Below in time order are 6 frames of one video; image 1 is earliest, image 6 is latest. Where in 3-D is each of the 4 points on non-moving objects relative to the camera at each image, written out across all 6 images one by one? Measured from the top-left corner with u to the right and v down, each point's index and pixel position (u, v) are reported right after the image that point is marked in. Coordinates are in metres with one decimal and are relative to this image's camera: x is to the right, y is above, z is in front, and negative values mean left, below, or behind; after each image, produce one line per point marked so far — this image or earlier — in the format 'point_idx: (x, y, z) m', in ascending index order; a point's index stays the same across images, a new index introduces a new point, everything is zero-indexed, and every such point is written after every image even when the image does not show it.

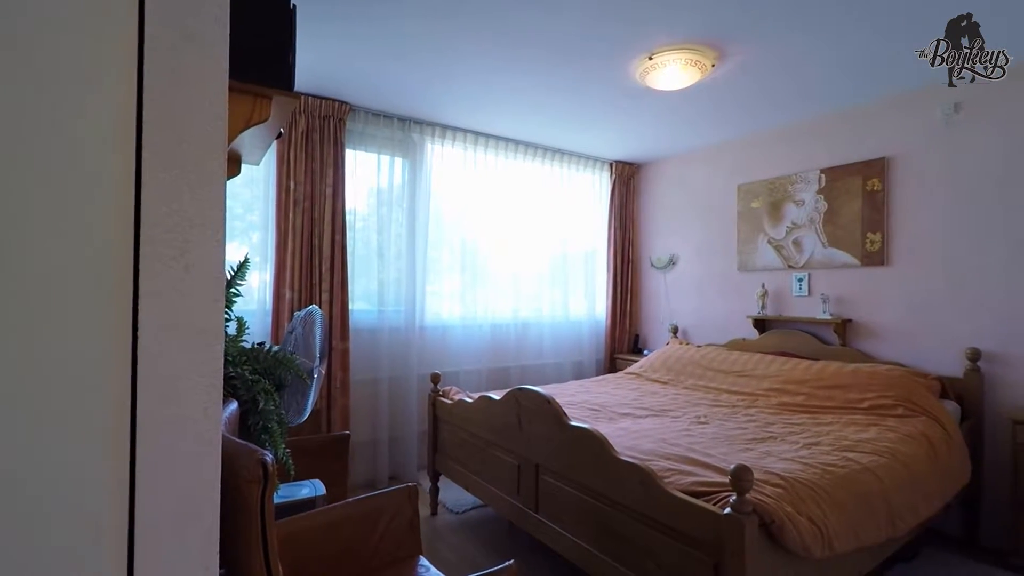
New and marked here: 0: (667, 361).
0: (+1.0, -0.5, +3.4) m
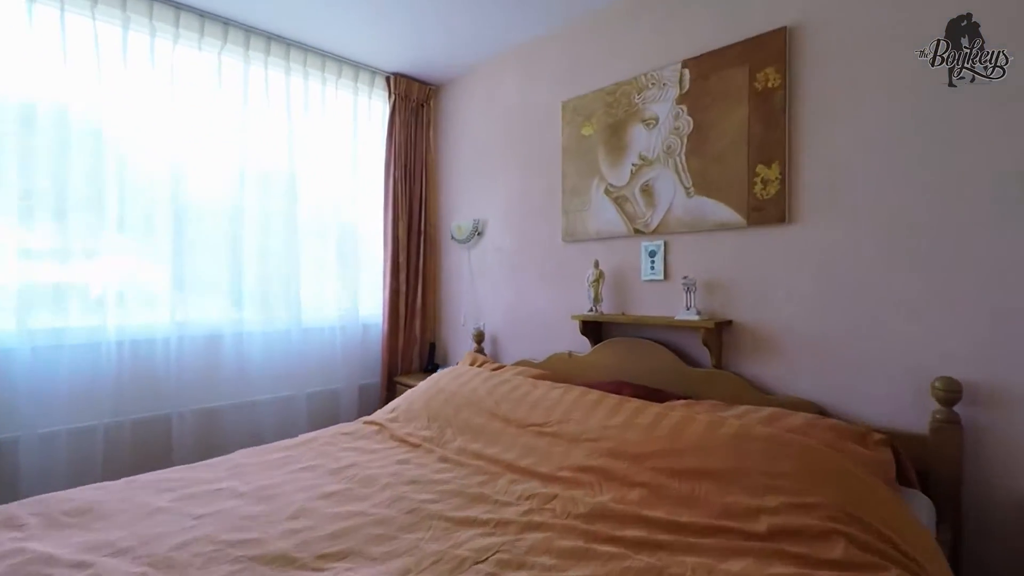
0: (-0.3, -0.4, +1.9) m
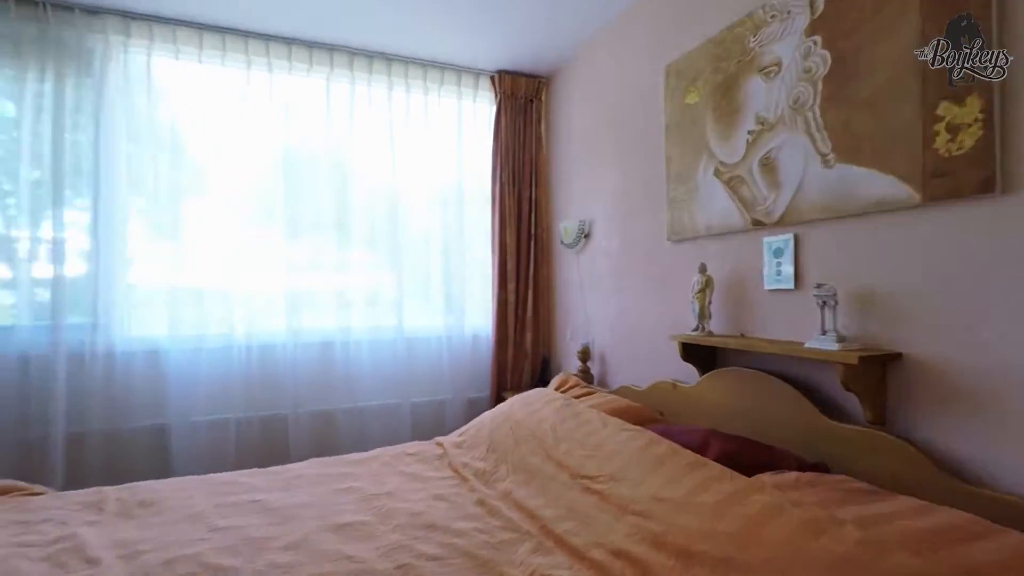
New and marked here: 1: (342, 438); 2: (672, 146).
0: (0.0, -0.5, +1.7) m
1: (-0.8, -0.7, +2.4) m
2: (+0.5, +0.5, +1.8) m
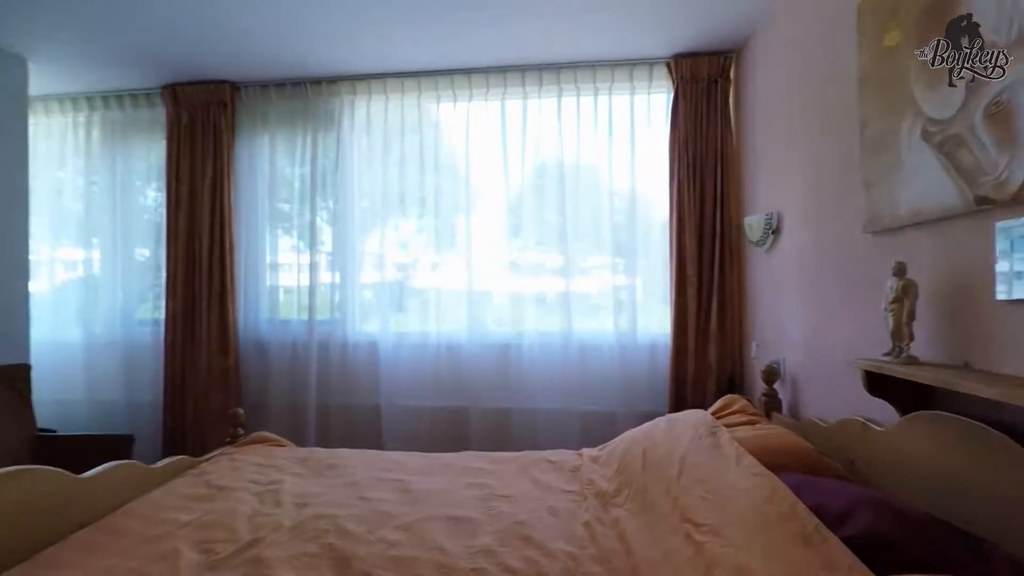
0: (+0.4, -0.5, +1.5) m
1: (0.0, -0.7, +2.5) m
2: (+0.9, +0.5, +1.3) m
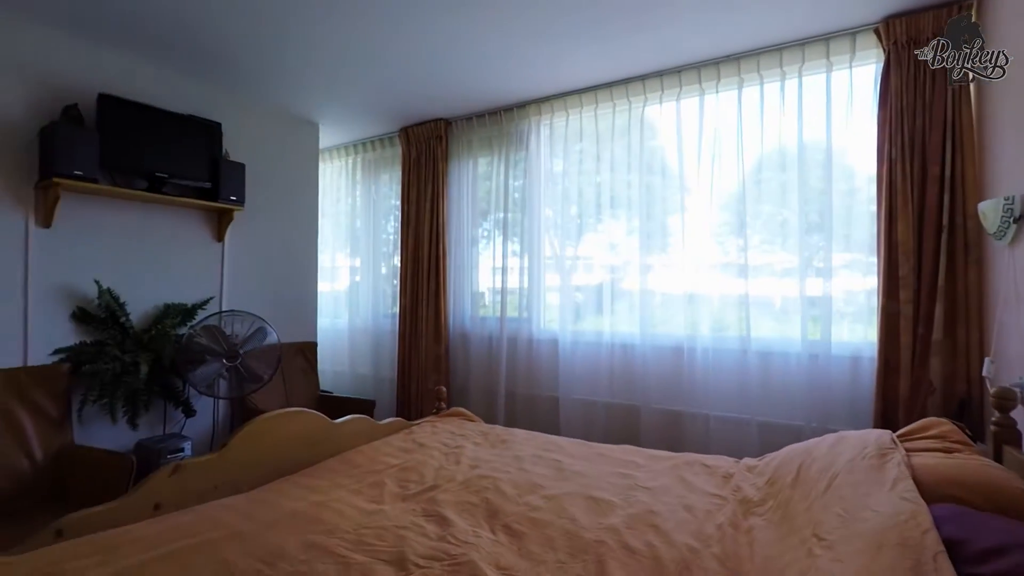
0: (+0.8, -0.5, +1.4) m
1: (+0.9, -0.7, +2.4) m
2: (+1.2, +0.4, +1.0) m
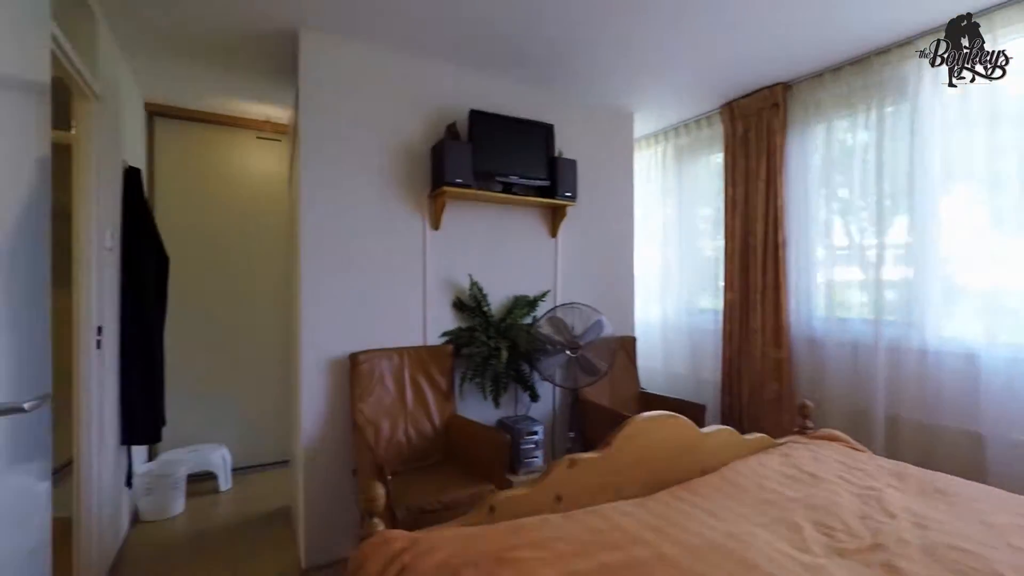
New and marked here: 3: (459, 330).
0: (+1.7, -0.5, +0.6) m
1: (+2.2, -0.7, +1.4) m
2: (+1.9, +0.4, 0.0) m
3: (-0.3, -0.2, +2.6) m
